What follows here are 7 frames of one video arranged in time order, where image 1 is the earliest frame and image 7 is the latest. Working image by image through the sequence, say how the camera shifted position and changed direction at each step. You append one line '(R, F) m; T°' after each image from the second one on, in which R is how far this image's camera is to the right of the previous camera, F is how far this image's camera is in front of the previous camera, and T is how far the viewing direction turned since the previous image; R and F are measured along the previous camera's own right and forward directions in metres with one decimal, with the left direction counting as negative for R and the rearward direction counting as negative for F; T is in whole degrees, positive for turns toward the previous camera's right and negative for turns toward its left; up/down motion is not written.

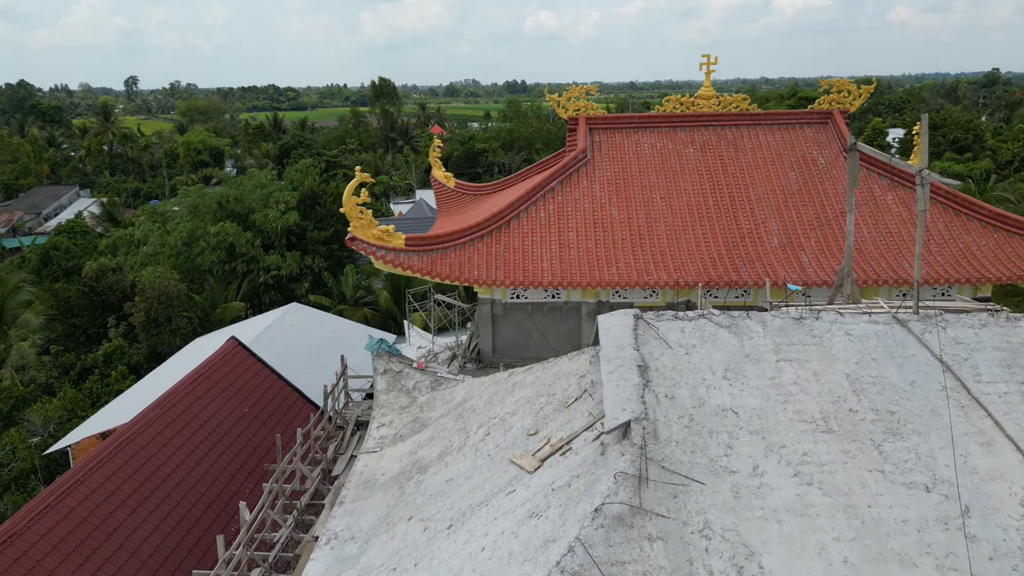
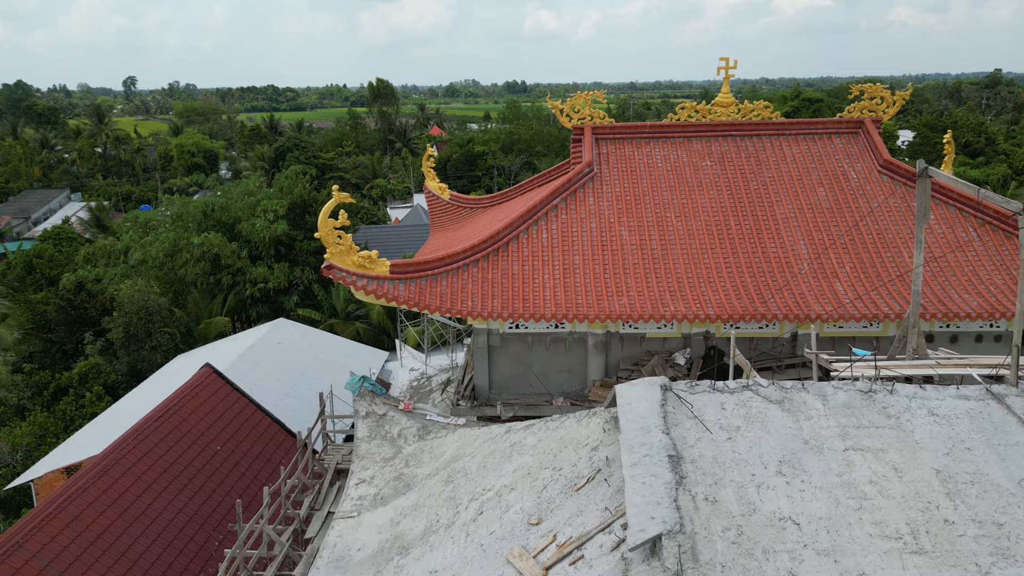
(0.0, +0.9) m; 0°
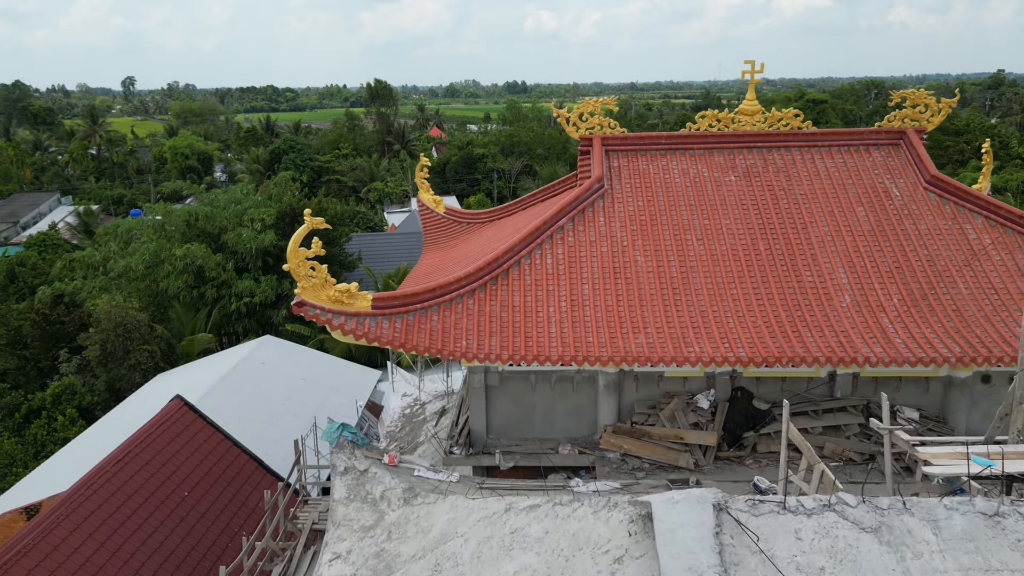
(0.0, +0.9) m; 0°
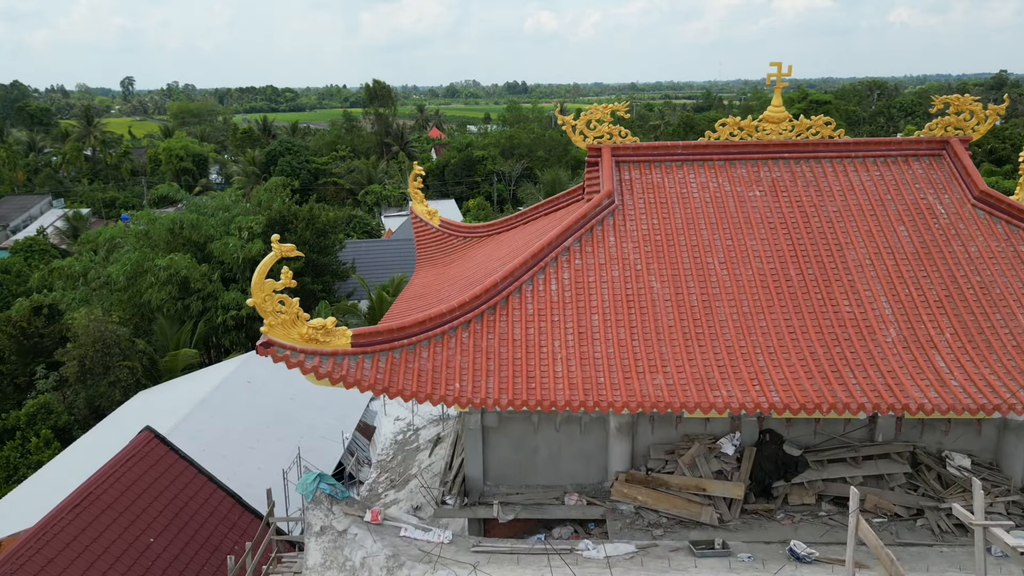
(0.0, +0.8) m; 0°
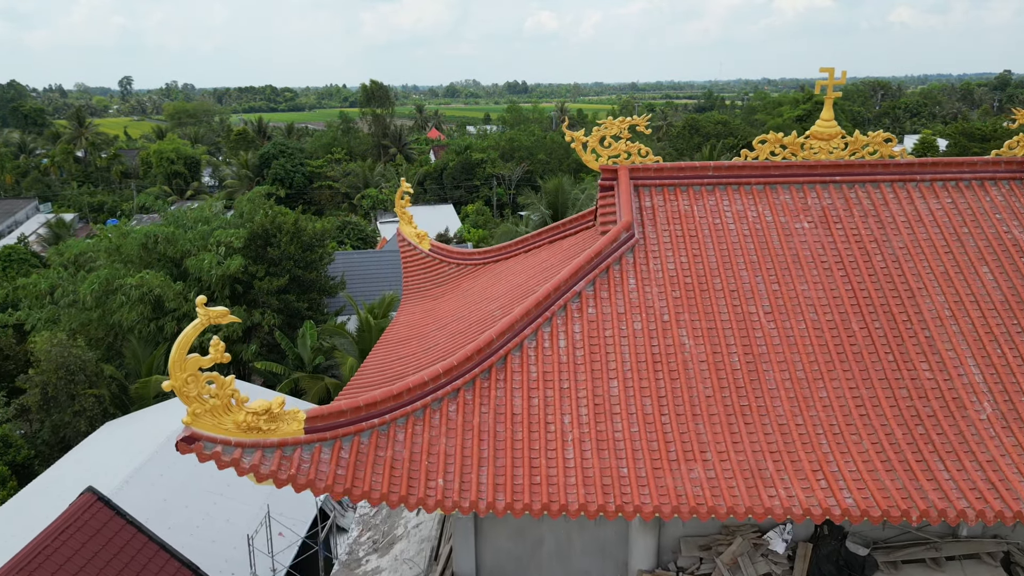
(0.0, +1.1) m; 0°
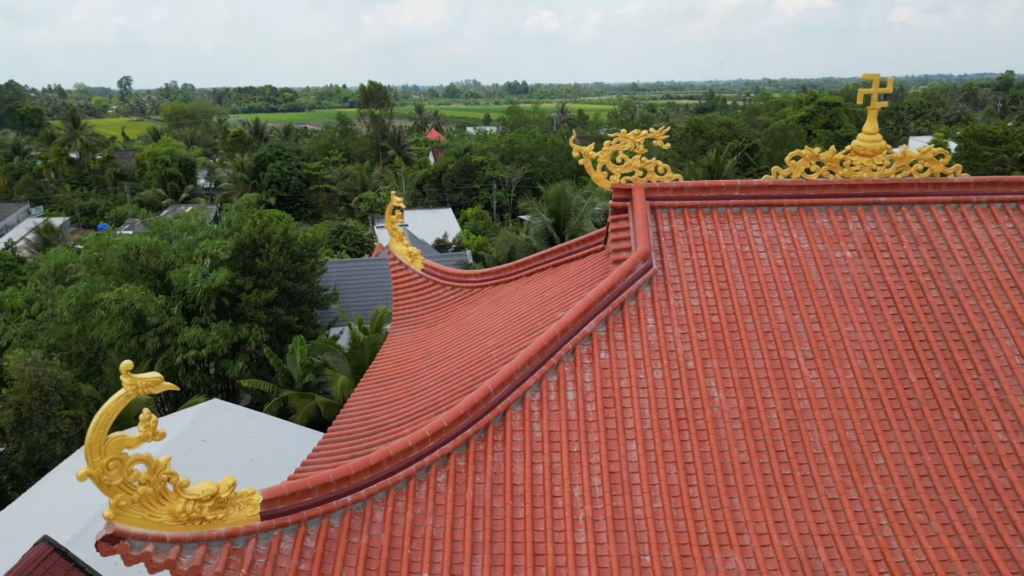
(0.0, +0.7) m; 0°
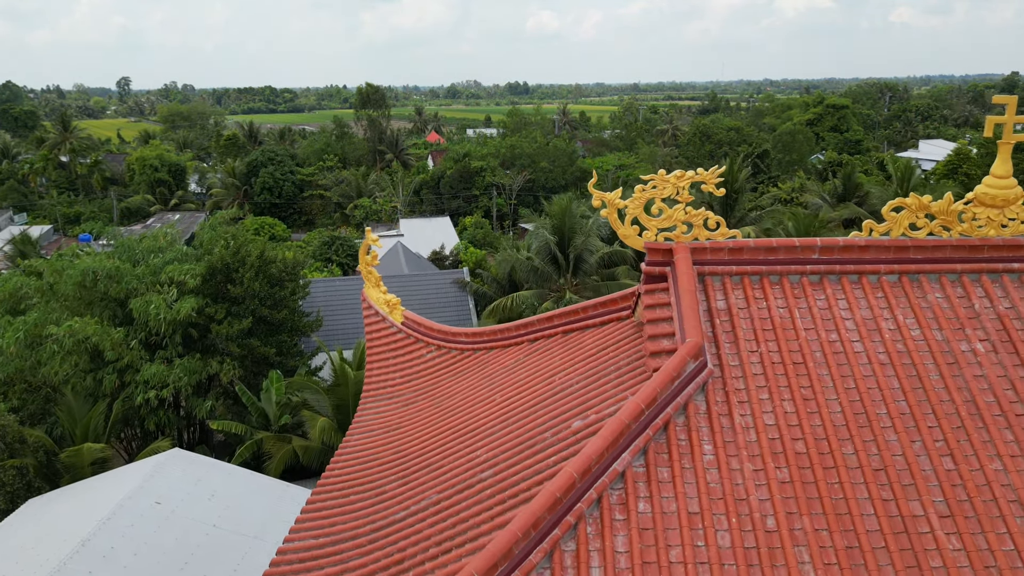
(0.0, +1.4) m; 0°
